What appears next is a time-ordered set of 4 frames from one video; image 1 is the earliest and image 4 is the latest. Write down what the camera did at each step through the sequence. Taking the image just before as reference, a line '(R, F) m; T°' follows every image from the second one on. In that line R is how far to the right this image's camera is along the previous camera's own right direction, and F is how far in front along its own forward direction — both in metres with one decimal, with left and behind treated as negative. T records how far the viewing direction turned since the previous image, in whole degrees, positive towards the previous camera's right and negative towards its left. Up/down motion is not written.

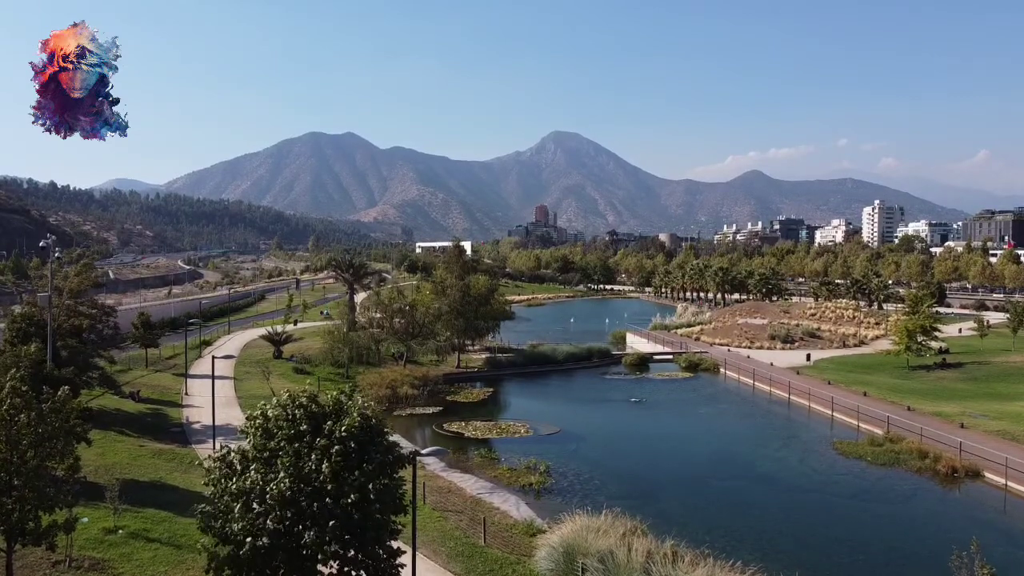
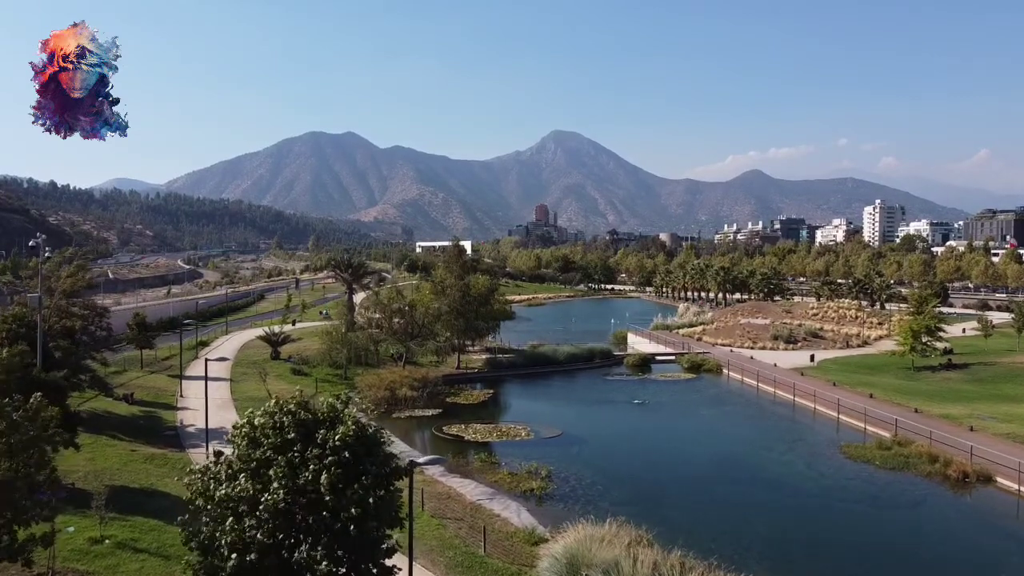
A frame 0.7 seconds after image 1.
(0.0, +0.7) m; 0°
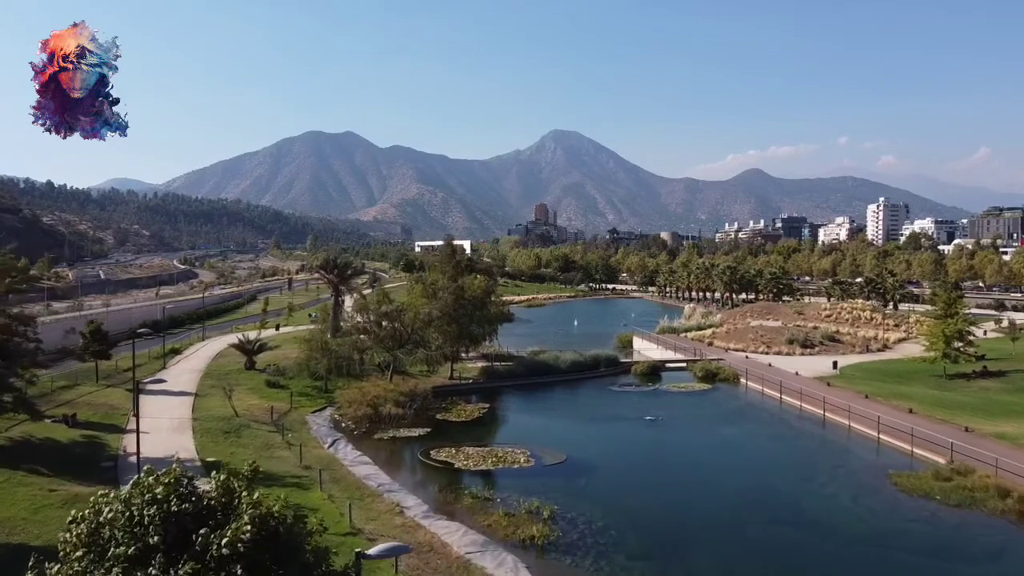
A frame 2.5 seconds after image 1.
(+0.1, +4.6) m; 0°
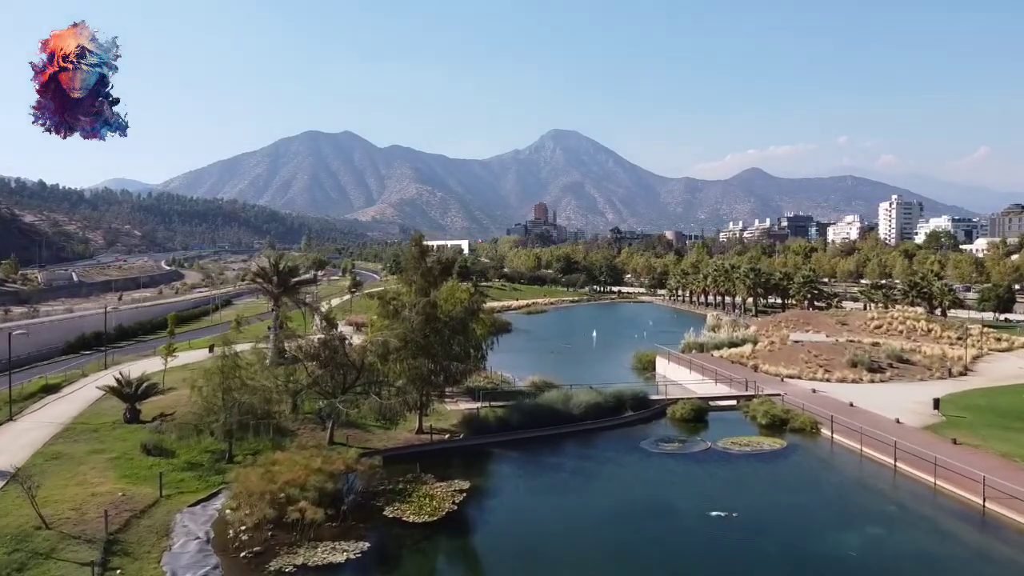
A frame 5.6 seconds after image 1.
(+0.3, +14.2) m; 0°
